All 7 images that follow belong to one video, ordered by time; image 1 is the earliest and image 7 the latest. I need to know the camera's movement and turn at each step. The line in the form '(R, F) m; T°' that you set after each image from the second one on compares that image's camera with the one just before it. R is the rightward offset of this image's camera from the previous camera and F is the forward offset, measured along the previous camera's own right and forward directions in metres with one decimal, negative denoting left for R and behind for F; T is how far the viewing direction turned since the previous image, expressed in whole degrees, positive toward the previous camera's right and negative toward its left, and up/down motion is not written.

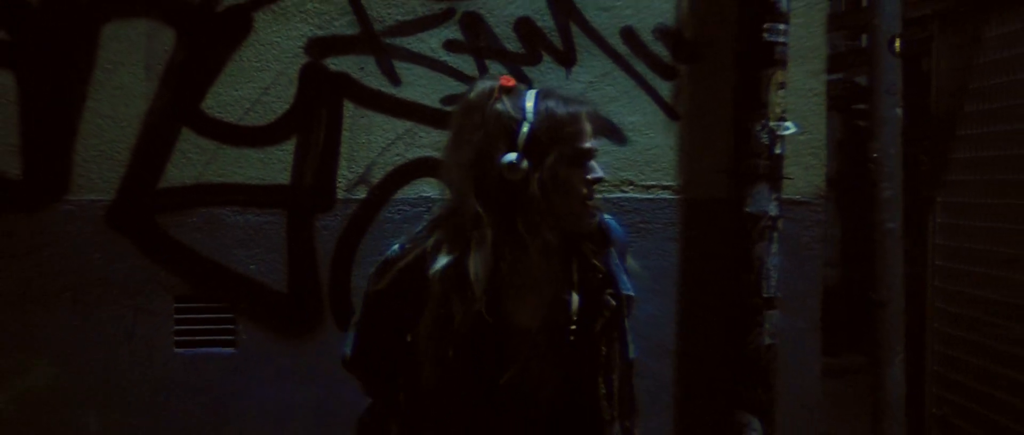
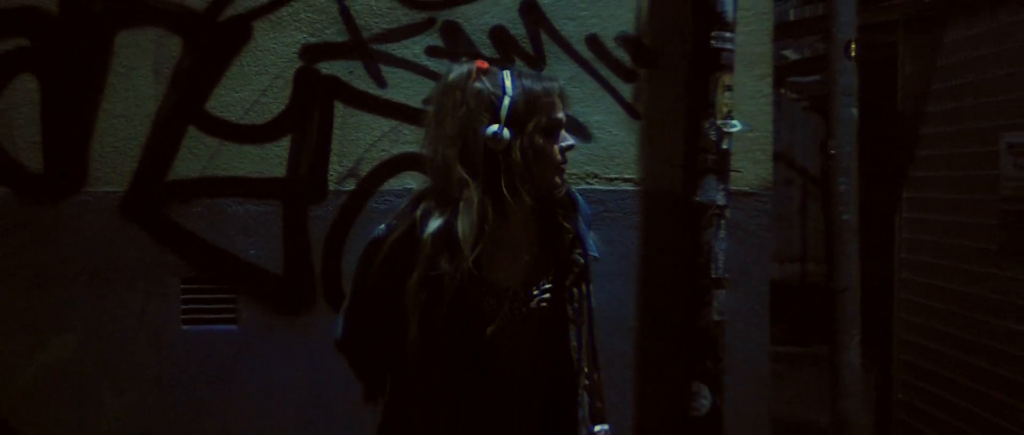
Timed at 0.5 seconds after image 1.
(+0.1, -0.3) m; 0°
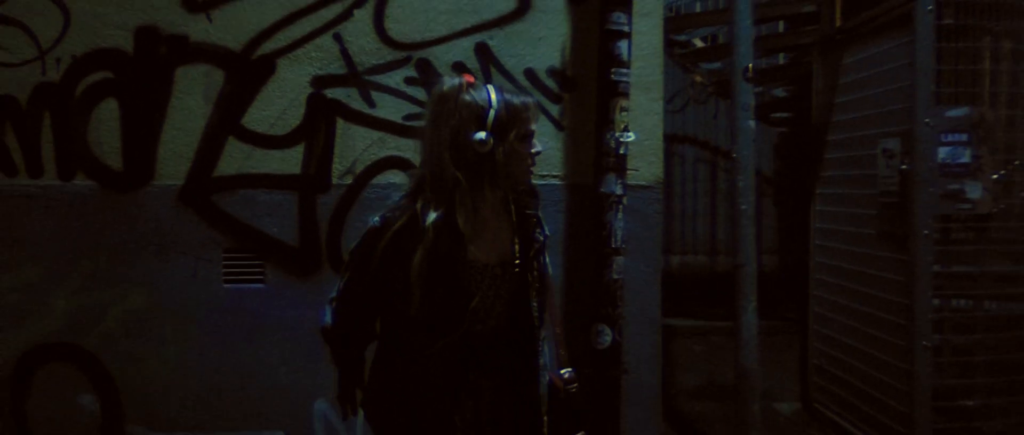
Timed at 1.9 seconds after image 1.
(+0.2, -1.0) m; 0°
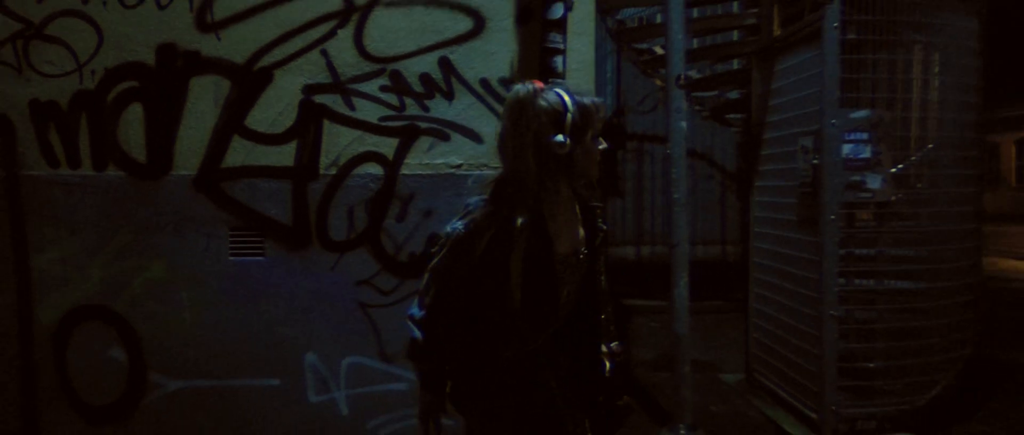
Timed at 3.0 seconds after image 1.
(+0.3, -0.8) m; 0°
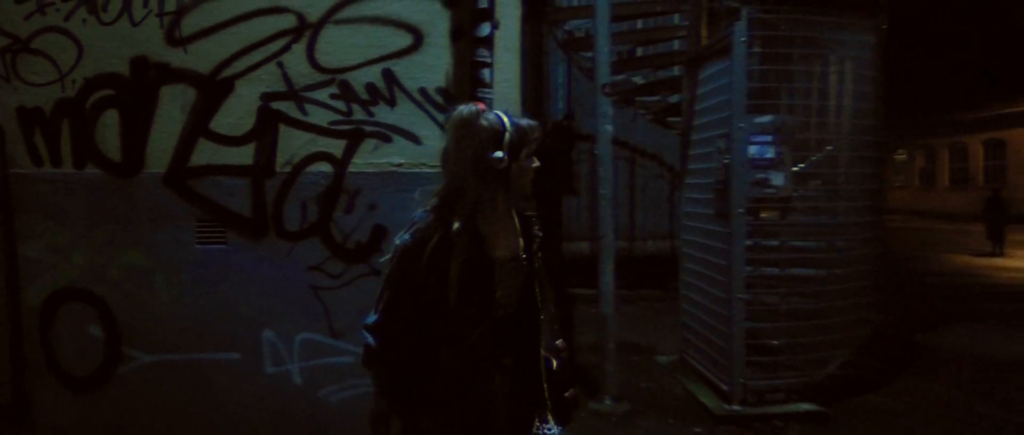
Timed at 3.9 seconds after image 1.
(+0.4, -0.7) m; +1°
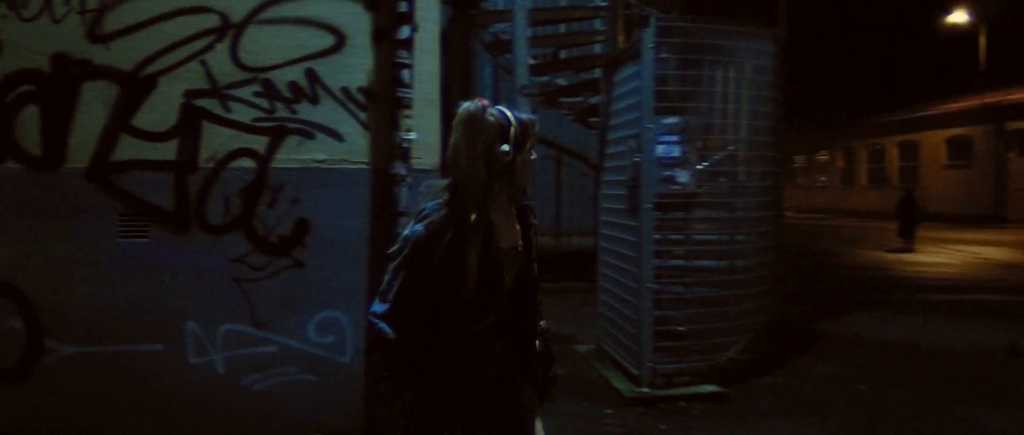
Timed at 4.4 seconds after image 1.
(+0.2, -0.3) m; +5°
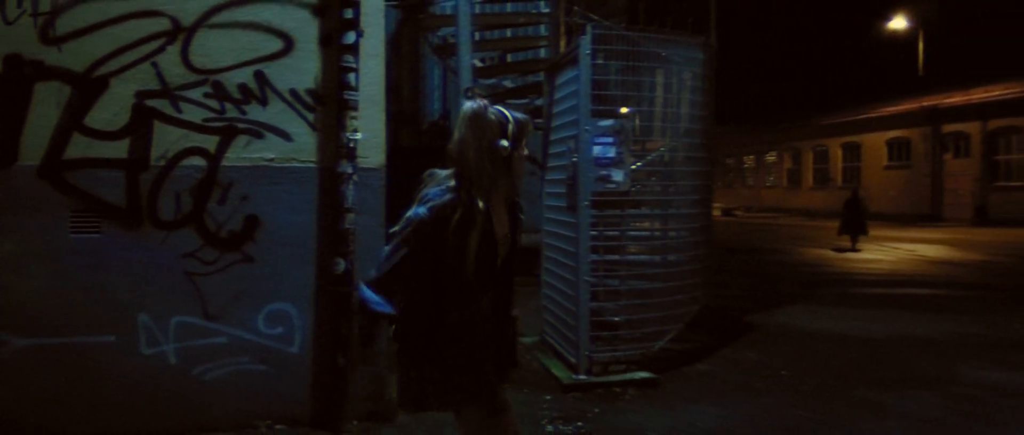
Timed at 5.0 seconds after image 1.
(+0.1, -0.4) m; +3°
